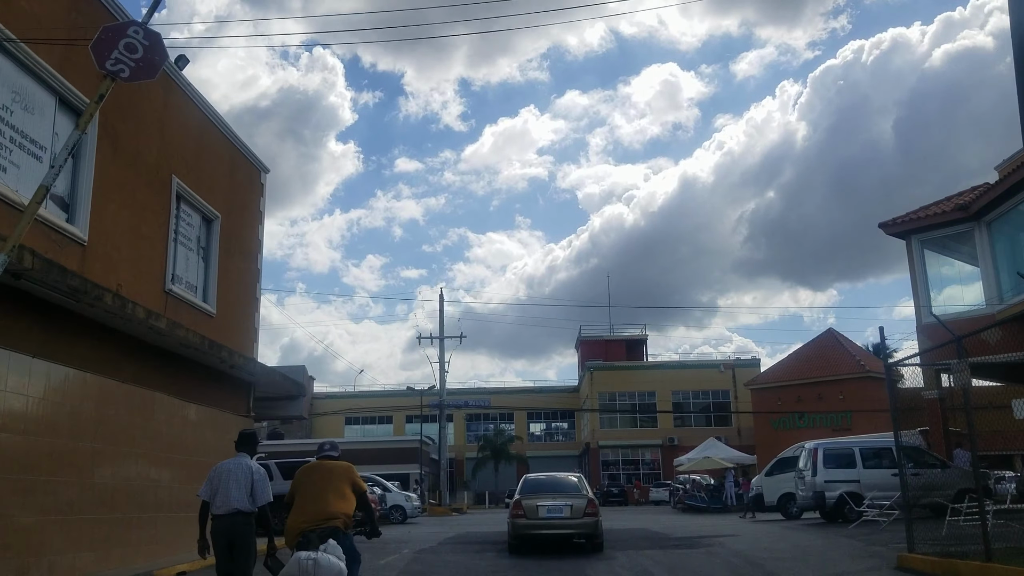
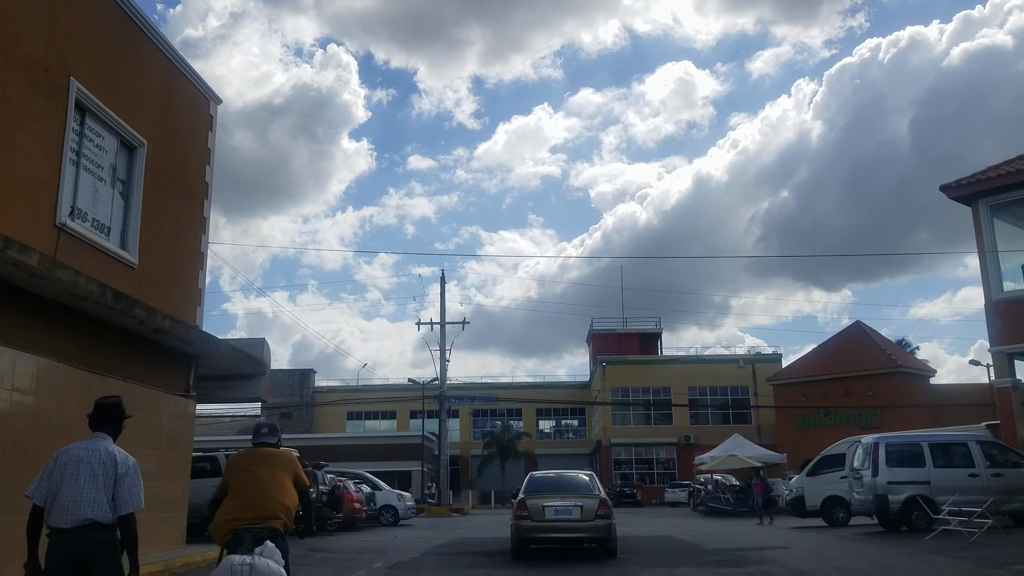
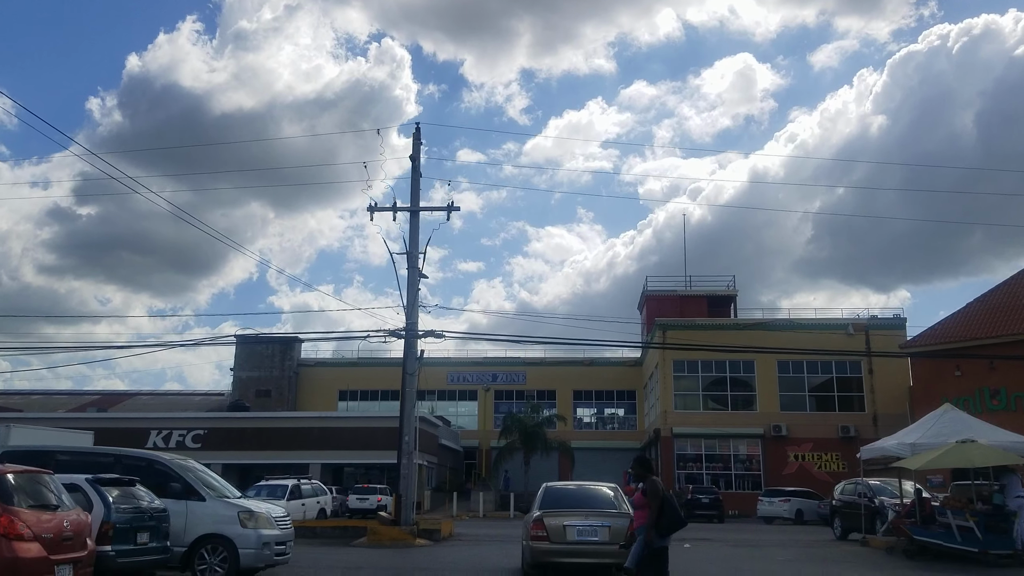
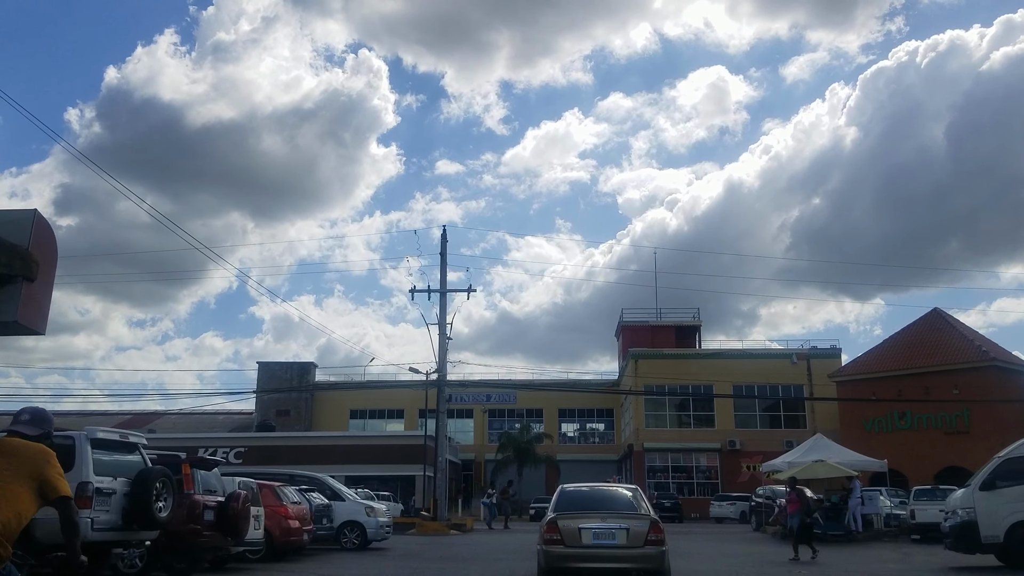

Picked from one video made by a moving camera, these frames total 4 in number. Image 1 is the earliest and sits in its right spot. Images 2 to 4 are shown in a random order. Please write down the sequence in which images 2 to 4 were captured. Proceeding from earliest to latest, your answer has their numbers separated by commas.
2, 4, 3
